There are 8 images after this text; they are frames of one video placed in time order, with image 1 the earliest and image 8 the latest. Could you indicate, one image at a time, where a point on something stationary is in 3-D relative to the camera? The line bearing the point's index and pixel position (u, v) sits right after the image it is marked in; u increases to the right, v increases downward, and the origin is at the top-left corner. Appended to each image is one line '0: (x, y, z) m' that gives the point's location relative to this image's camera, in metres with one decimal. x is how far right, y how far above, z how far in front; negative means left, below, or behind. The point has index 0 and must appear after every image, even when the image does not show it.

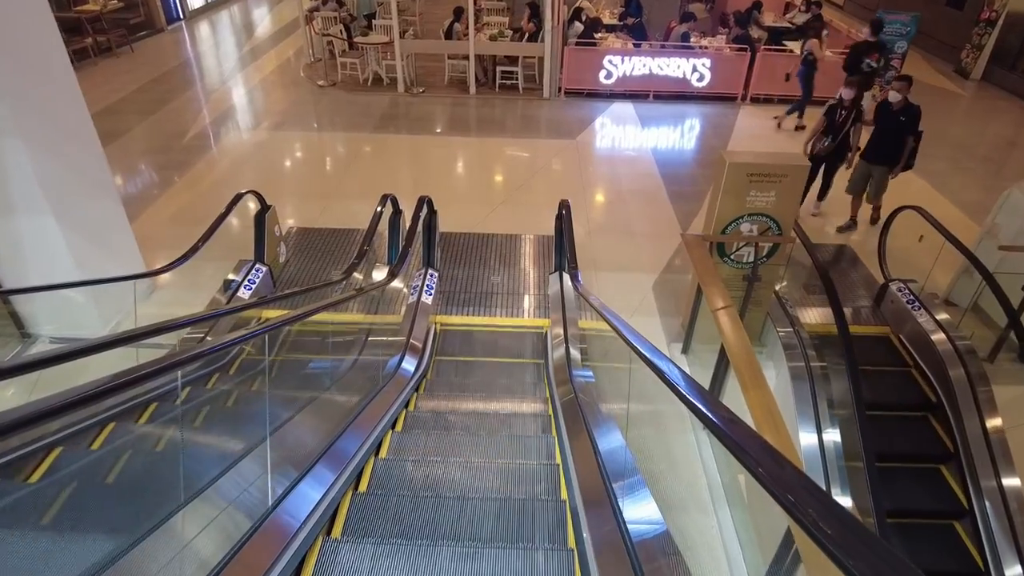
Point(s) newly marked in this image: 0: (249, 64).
0: (-4.6, +4.0, +11.3) m
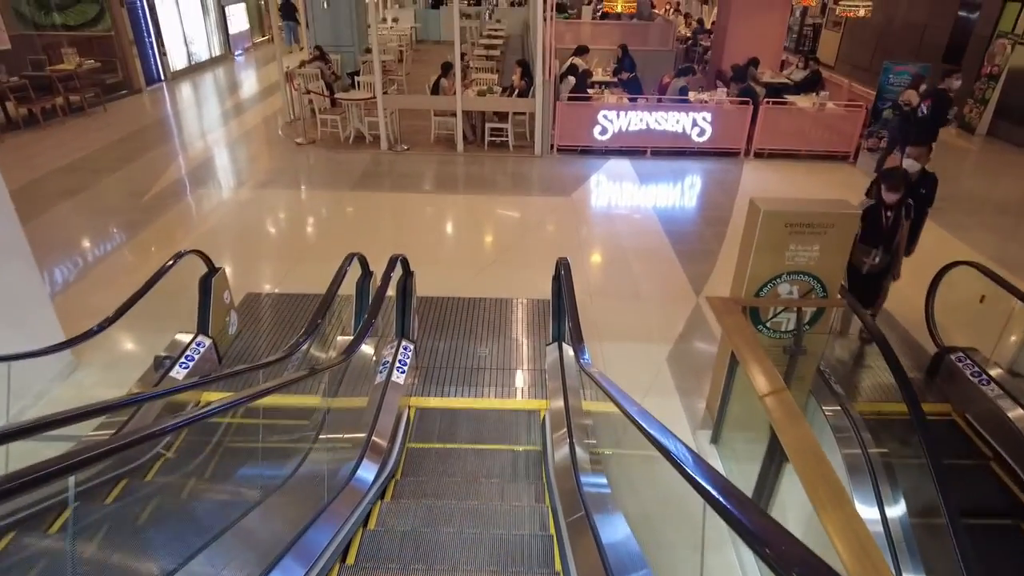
0: (-4.8, +2.8, +10.8) m
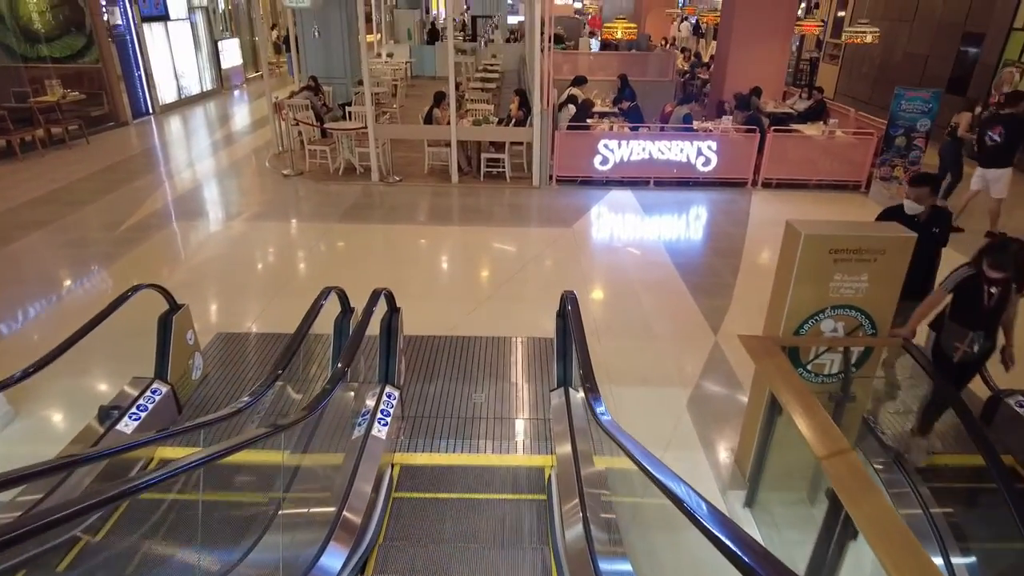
0: (-4.9, +2.2, +10.5) m
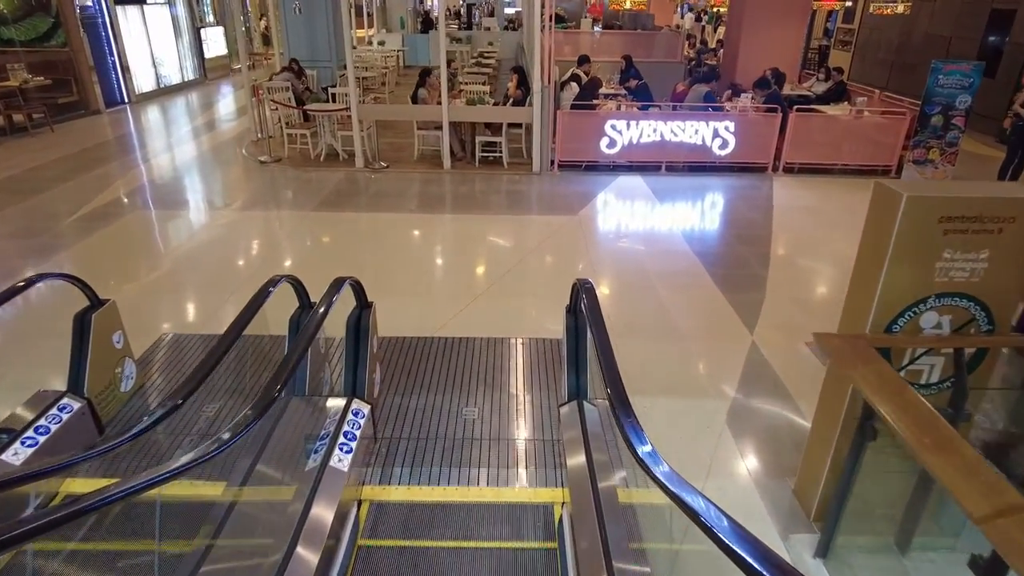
0: (-4.9, +2.2, +9.7) m
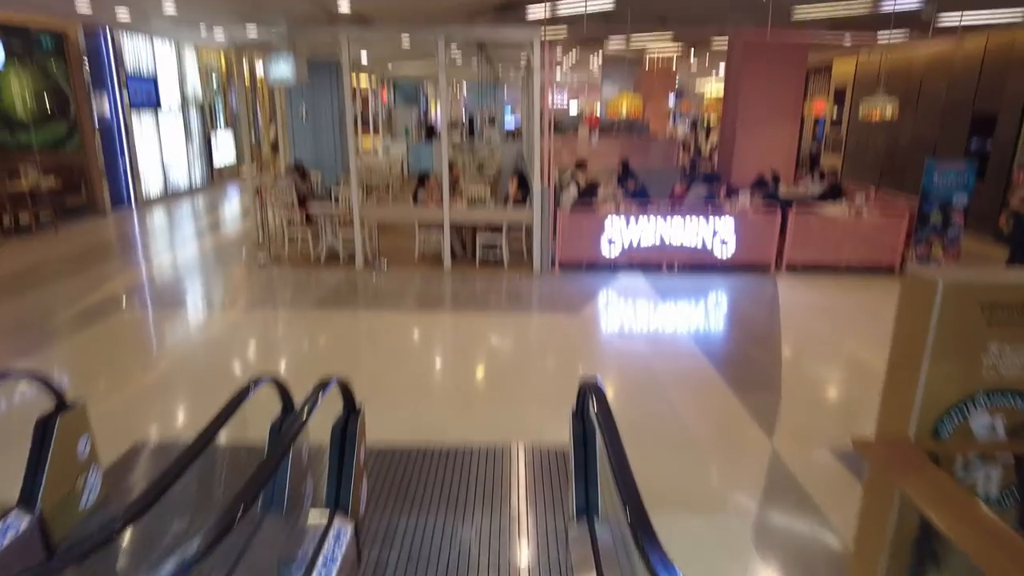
0: (-4.9, +0.7, +9.8) m
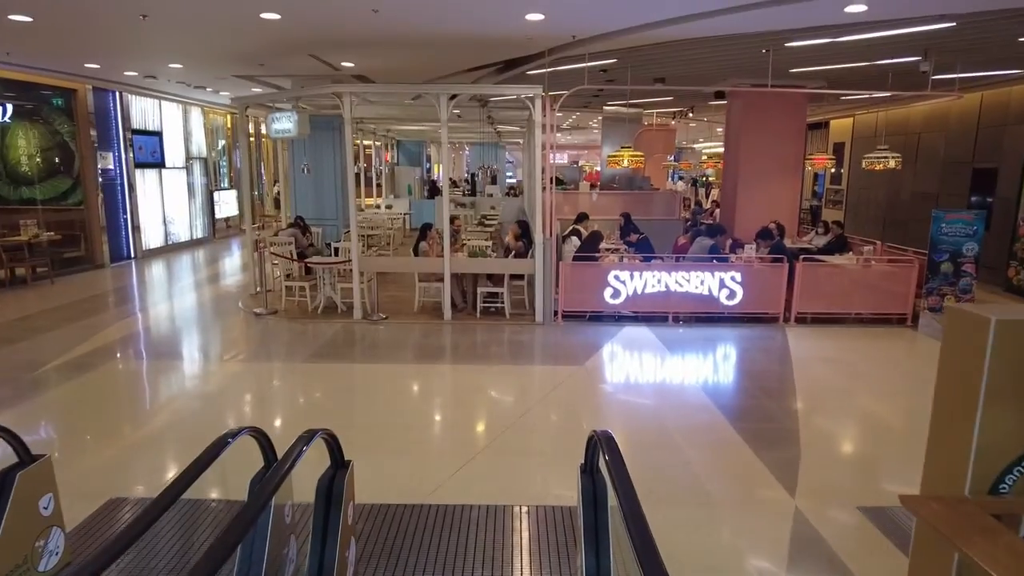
0: (-4.9, -0.1, +9.6) m
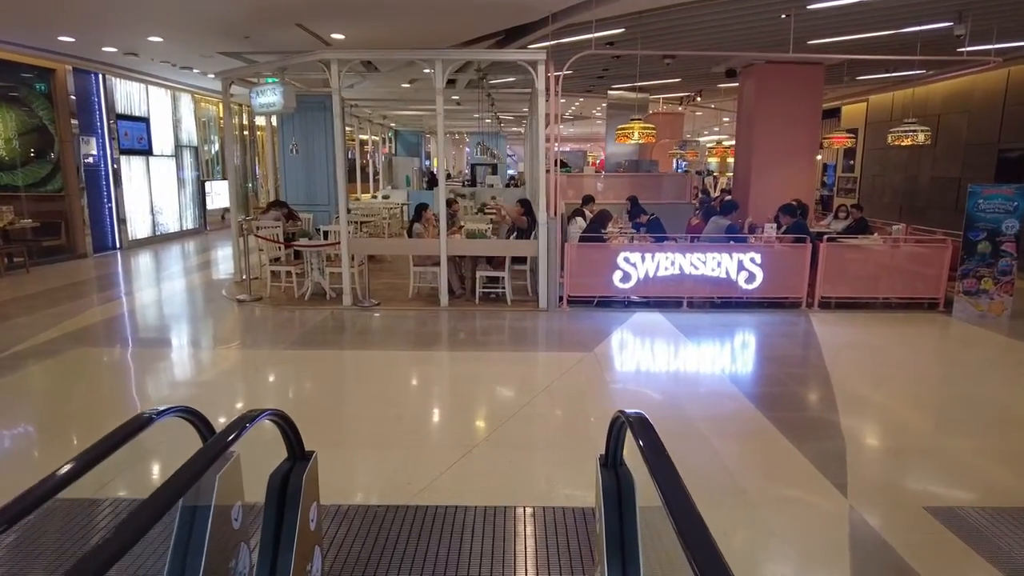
0: (-4.9, 0.0, +9.1) m
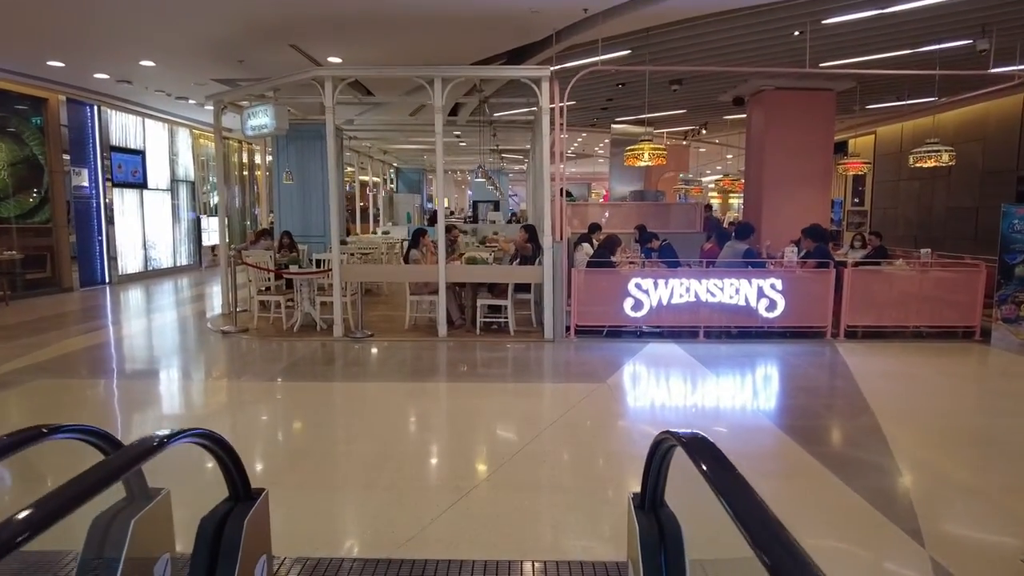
0: (-4.8, -0.4, +8.7) m
